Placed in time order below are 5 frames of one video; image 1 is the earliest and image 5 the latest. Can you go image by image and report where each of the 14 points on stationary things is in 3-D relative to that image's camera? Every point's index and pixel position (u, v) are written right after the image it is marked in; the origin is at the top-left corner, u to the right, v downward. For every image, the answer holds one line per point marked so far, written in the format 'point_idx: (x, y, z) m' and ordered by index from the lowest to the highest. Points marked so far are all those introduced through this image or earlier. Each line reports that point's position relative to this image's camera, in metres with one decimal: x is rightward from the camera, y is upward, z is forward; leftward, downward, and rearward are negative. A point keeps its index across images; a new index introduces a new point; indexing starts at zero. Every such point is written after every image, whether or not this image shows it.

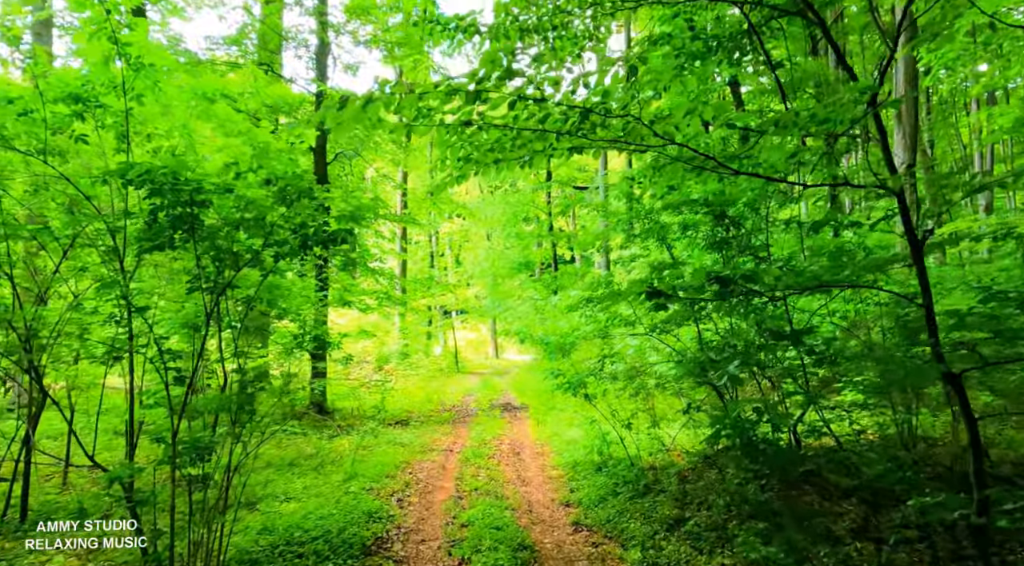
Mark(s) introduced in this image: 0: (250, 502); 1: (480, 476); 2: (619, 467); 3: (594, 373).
0: (-3.3, -2.8, +9.7) m
1: (-0.5, -2.8, +11.0) m
2: (+1.4, -2.5, +10.1) m
3: (+1.2, -1.2, +10.6) m
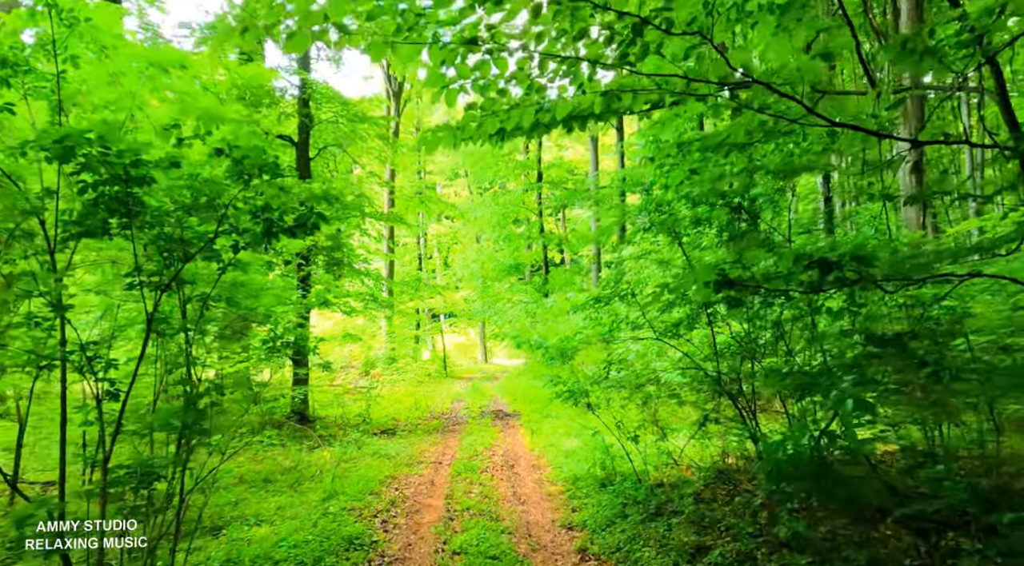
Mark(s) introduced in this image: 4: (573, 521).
0: (-3.4, -2.8, +8.9) m
1: (-0.5, -2.8, +10.2) m
2: (+1.4, -2.5, +9.4) m
3: (+1.1, -1.2, +9.9) m
4: (+0.7, -2.8, +9.1) m
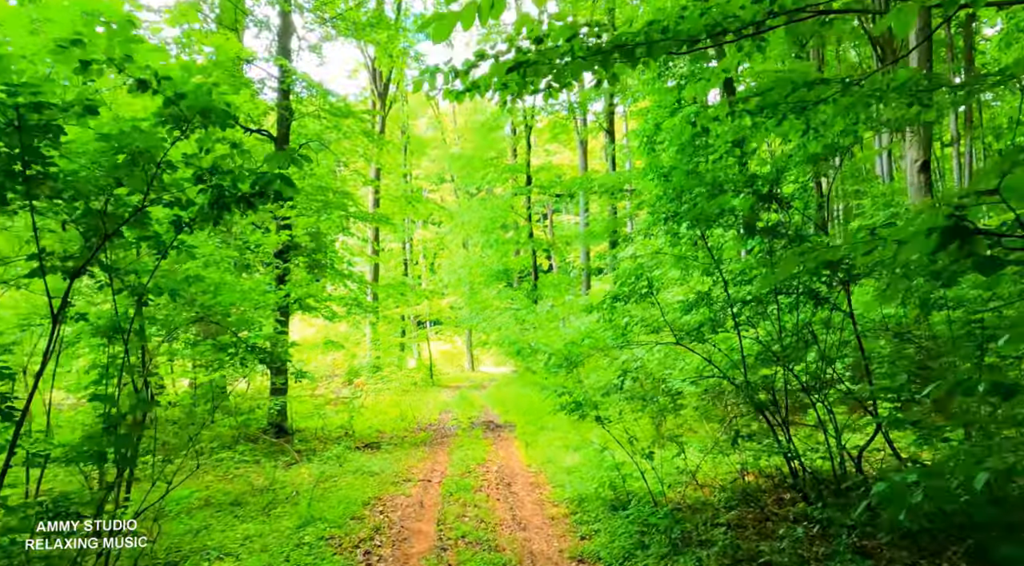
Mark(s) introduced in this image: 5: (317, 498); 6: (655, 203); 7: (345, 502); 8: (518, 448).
0: (-3.4, -2.8, +7.9) m
1: (-0.6, -2.8, +9.3) m
2: (+1.4, -2.5, +8.5) m
3: (+1.1, -1.2, +9.0) m
4: (+0.7, -2.8, +8.2) m
5: (-2.4, -2.7, +9.7) m
6: (+1.5, +0.8, +8.2) m
7: (-2.1, -2.7, +9.6) m
8: (+0.1, -2.7, +12.8) m
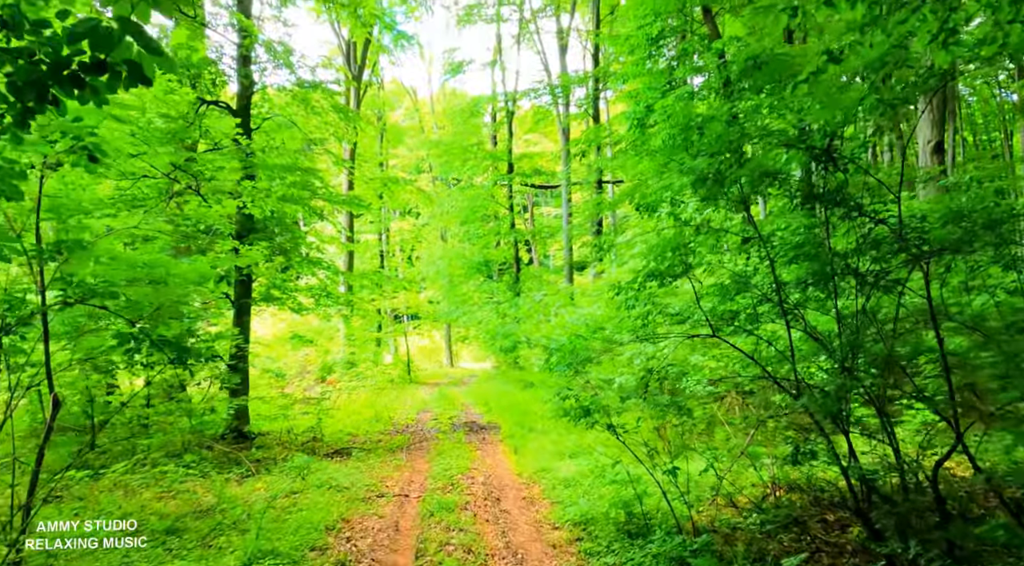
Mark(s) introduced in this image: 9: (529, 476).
0: (-3.4, -2.6, +6.5) m
1: (-0.7, -2.6, +7.9) m
2: (+1.3, -2.3, +7.2) m
3: (+1.0, -1.1, +7.7) m
4: (+0.6, -2.6, +6.9) m
5: (-2.5, -2.5, +8.3) m
6: (+1.4, +1.0, +6.9) m
7: (-2.2, -2.5, +8.3) m
8: (-0.1, -2.5, +11.5) m
9: (+0.2, -2.5, +10.2) m
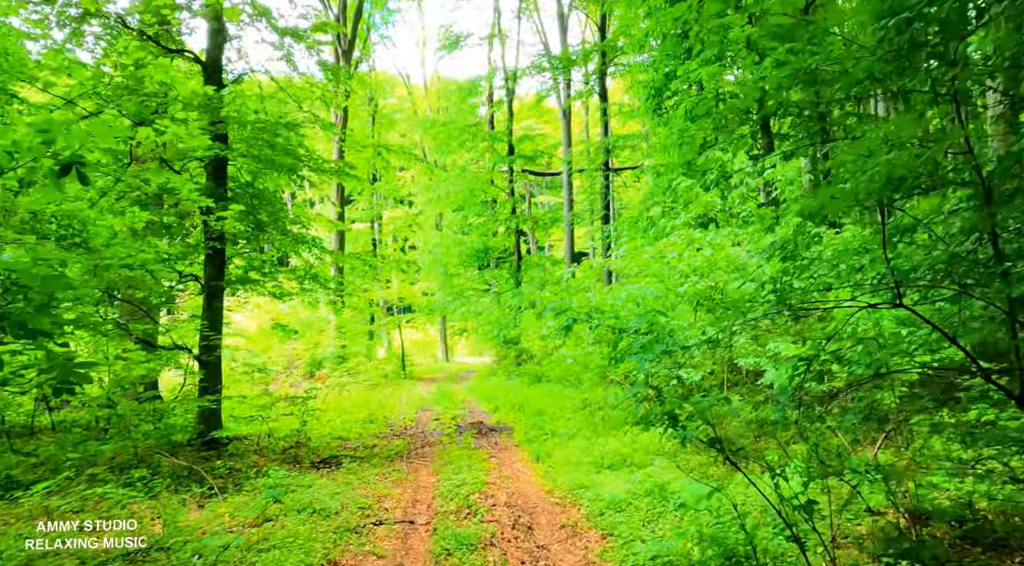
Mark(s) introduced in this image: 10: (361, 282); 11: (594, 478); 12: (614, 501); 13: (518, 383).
0: (-3.1, -2.4, +4.6) m
1: (-0.3, -2.3, +6.0) m
2: (+1.6, -2.0, +5.3) m
3: (+1.3, -0.8, +5.8) m
4: (+1.0, -2.4, +5.0) m
5: (-2.2, -2.2, +6.4) m
6: (+1.7, +1.3, +5.1) m
7: (-1.9, -2.3, +6.4) m
8: (+0.2, -2.2, +9.6) m
9: (+0.5, -2.2, +8.3) m
10: (-3.5, +0.1, +17.9) m
11: (+0.8, -2.1, +8.6) m
12: (+0.9, -2.1, +7.9) m
13: (+0.2, -2.5, +19.7) m
